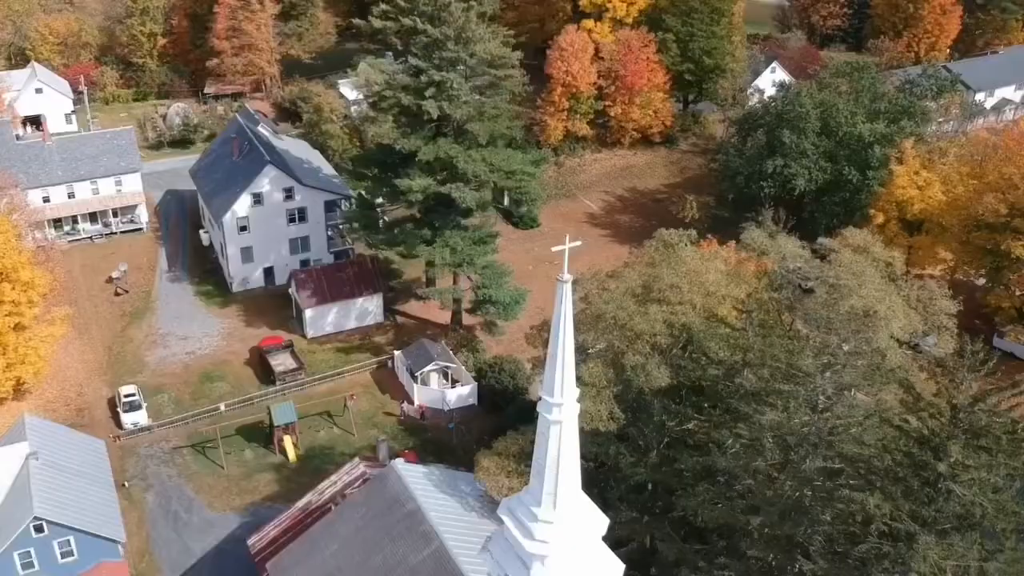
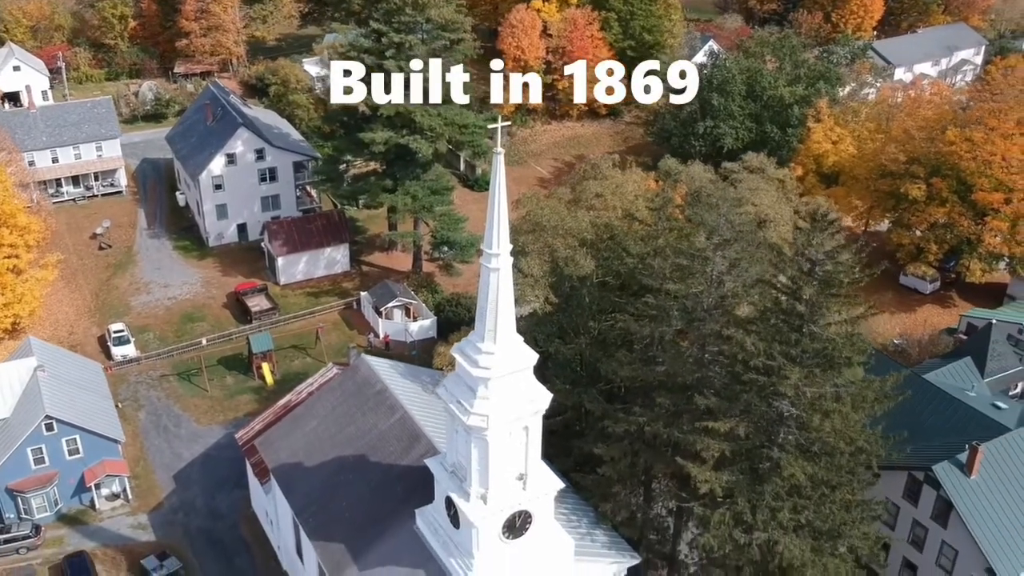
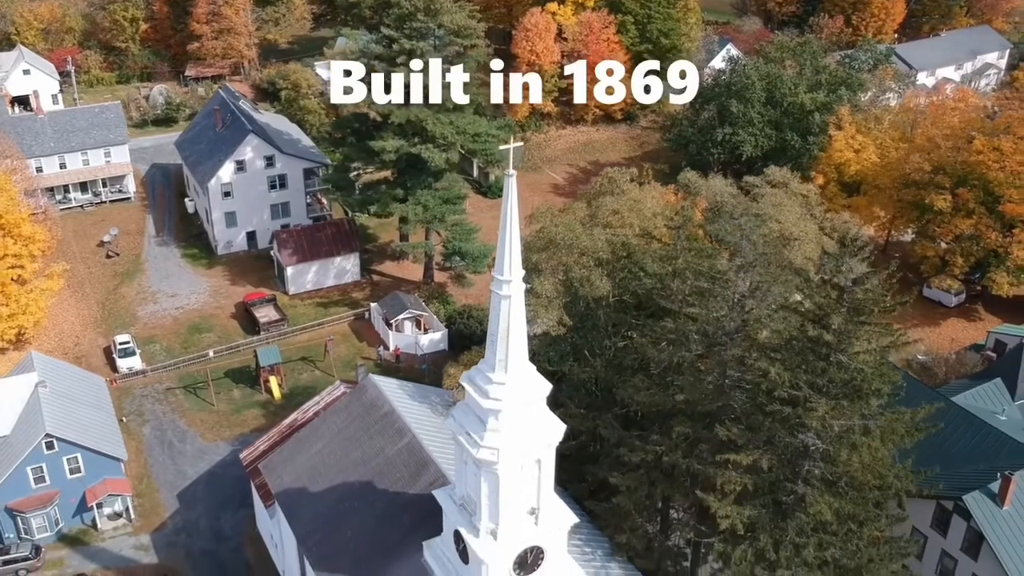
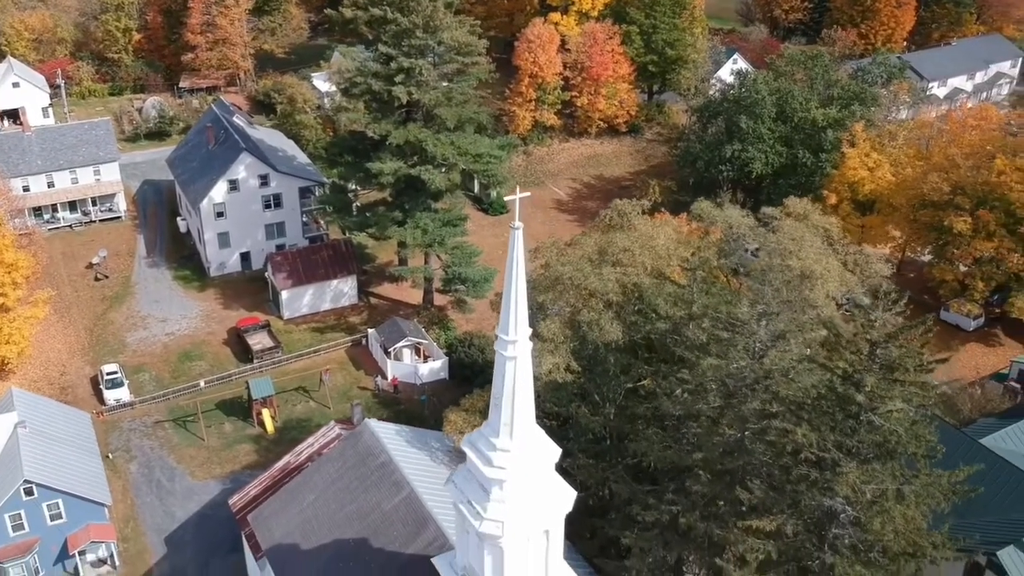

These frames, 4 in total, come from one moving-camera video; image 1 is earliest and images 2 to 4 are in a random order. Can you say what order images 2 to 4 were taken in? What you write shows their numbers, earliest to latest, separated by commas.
4, 3, 2
